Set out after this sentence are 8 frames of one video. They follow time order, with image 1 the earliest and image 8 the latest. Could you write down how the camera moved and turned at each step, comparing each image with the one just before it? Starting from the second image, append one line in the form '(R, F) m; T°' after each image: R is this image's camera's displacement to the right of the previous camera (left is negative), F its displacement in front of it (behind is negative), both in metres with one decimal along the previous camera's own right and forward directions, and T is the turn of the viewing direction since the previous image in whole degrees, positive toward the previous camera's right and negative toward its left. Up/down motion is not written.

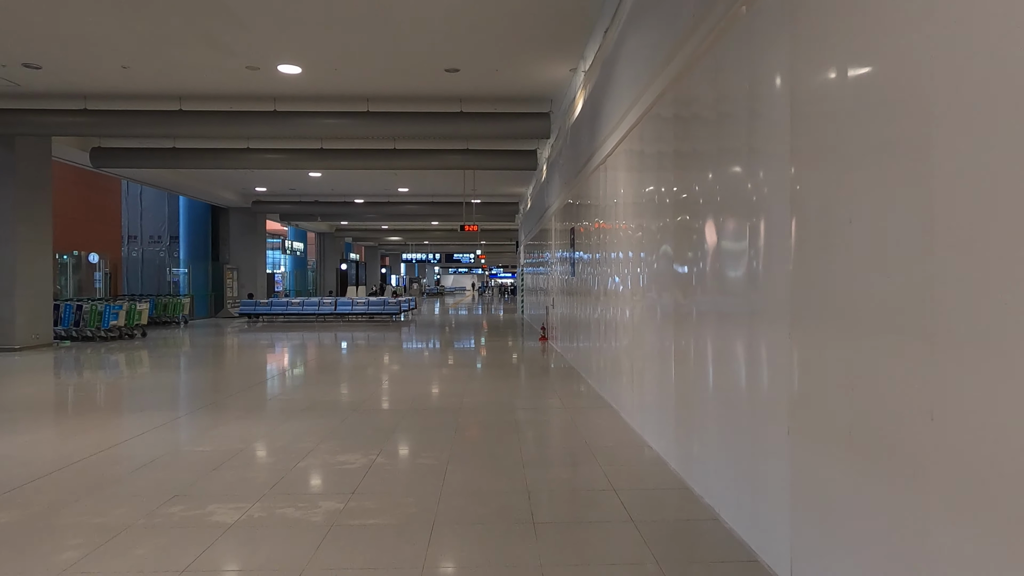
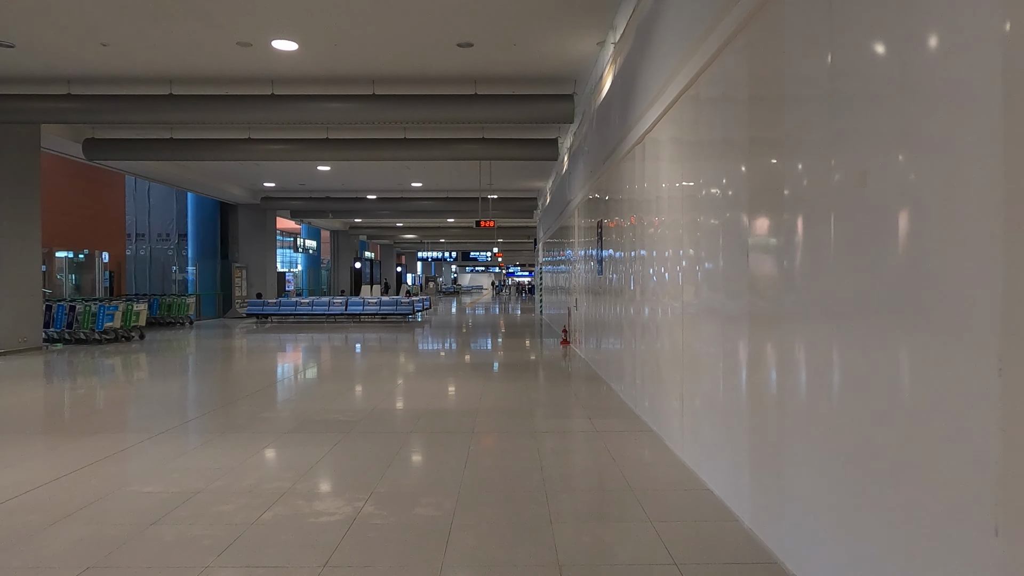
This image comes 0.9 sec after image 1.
(0.0, +0.8) m; -1°
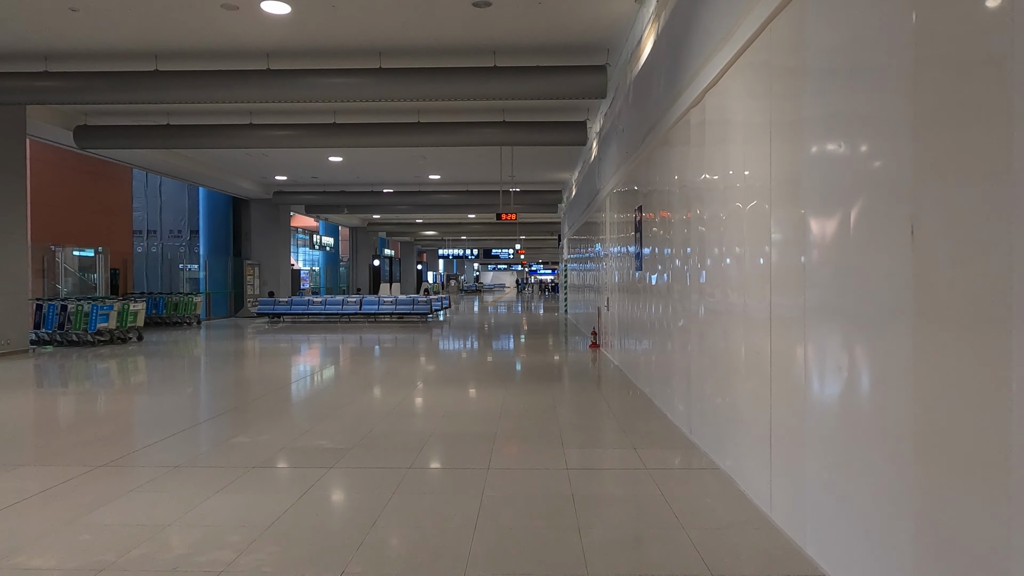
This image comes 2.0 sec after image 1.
(0.0, +0.9) m; -2°
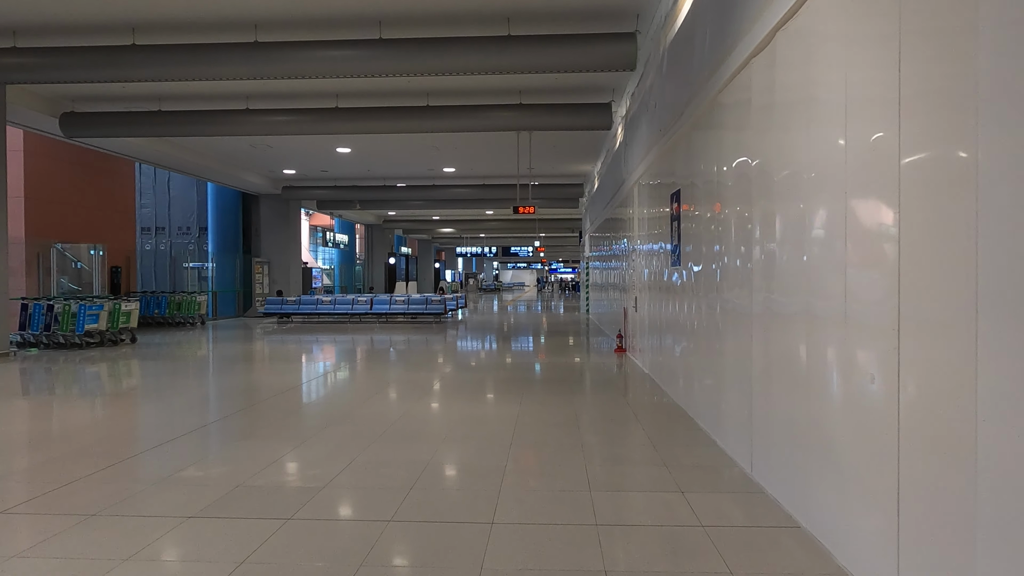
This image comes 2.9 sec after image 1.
(0.0, +0.8) m; -2°
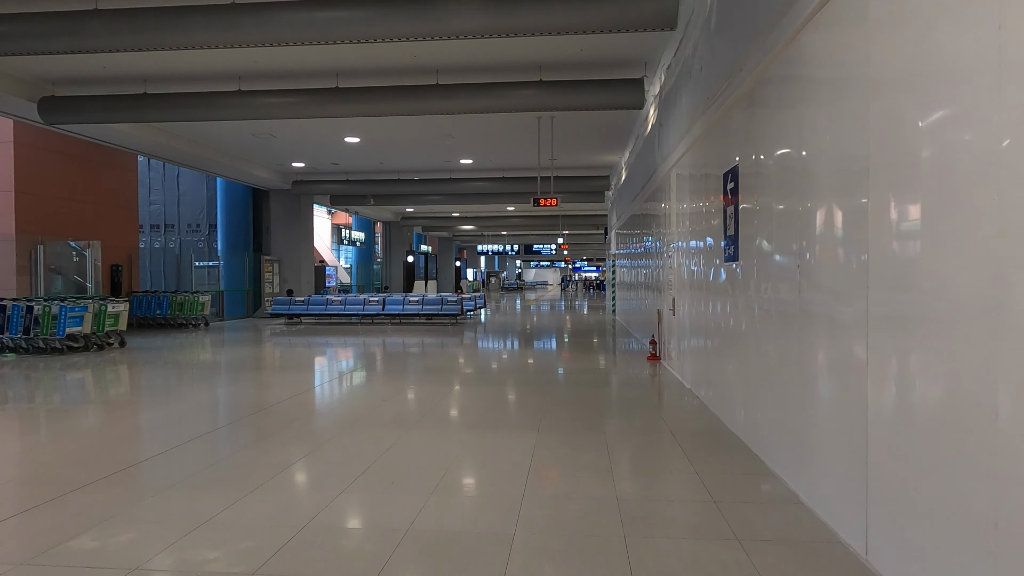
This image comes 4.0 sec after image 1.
(0.0, +0.9) m; -2°
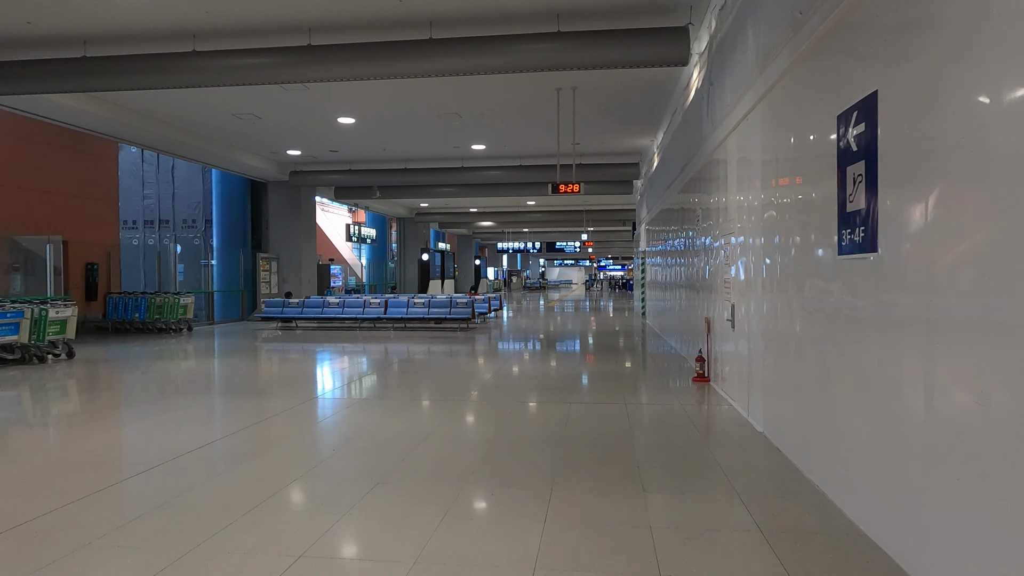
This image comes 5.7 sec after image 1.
(+0.1, +1.4) m; -2°
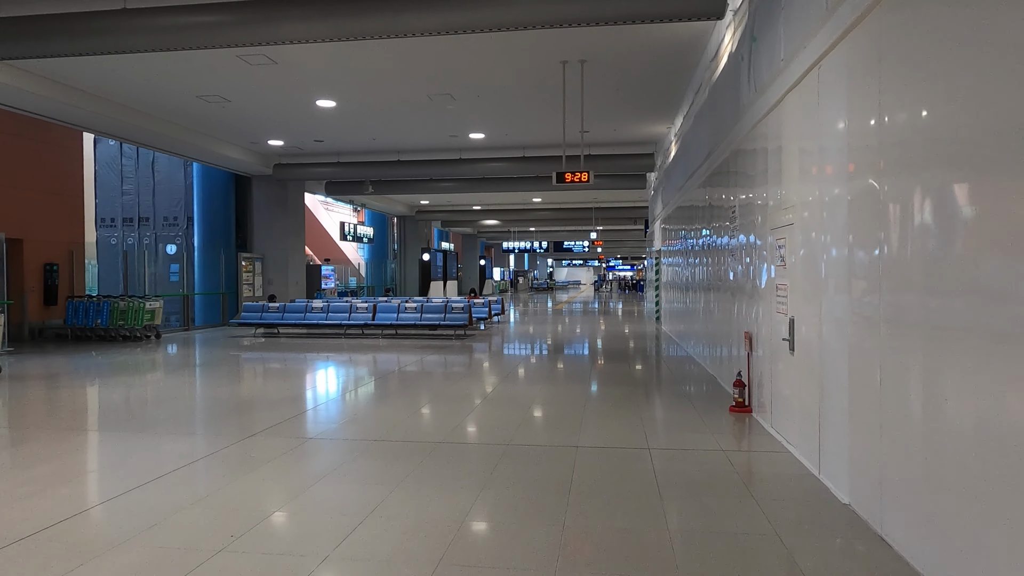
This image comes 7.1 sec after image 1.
(+0.1, +1.1) m; -1°
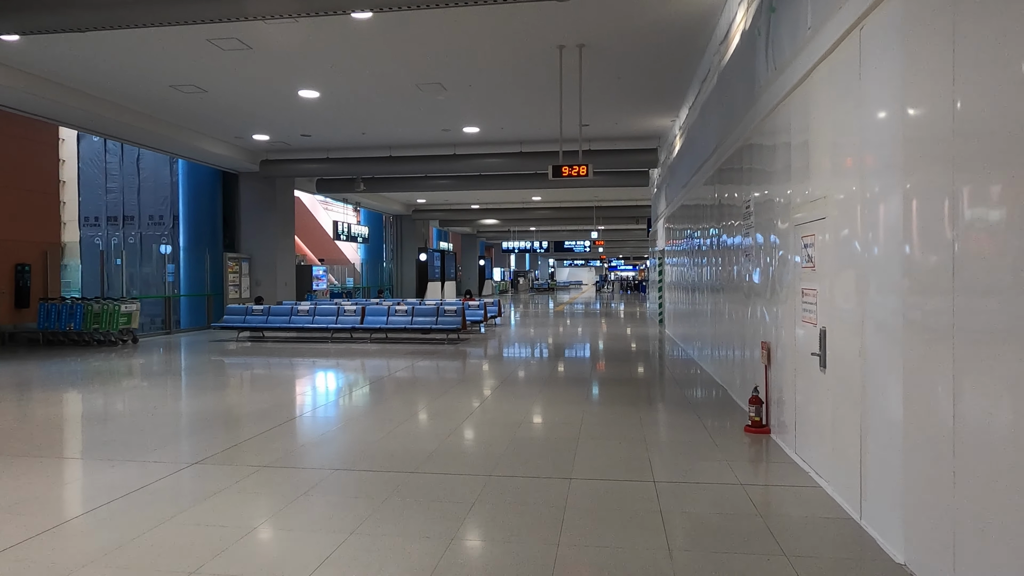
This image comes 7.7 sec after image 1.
(+0.1, +0.5) m; 0°
